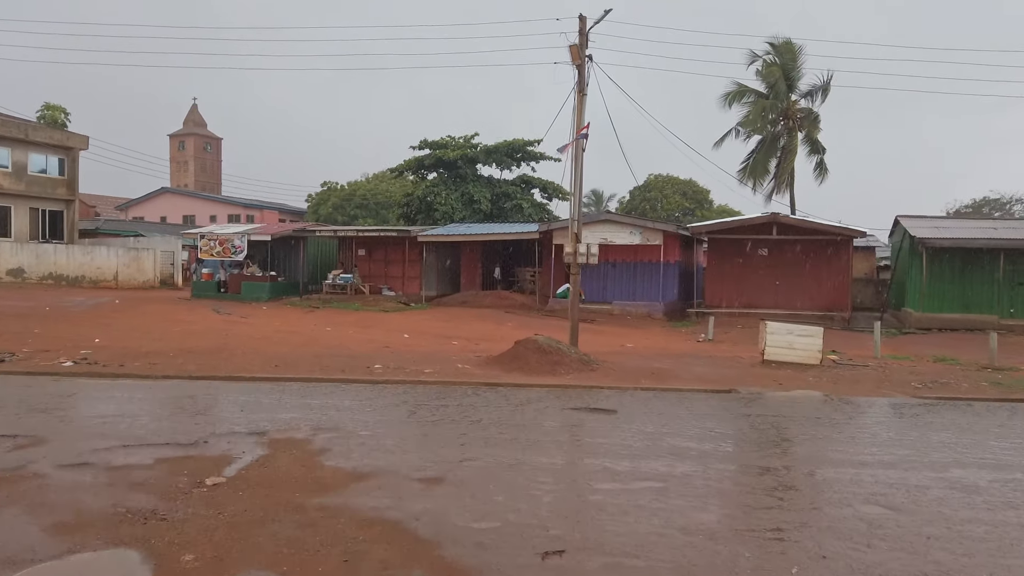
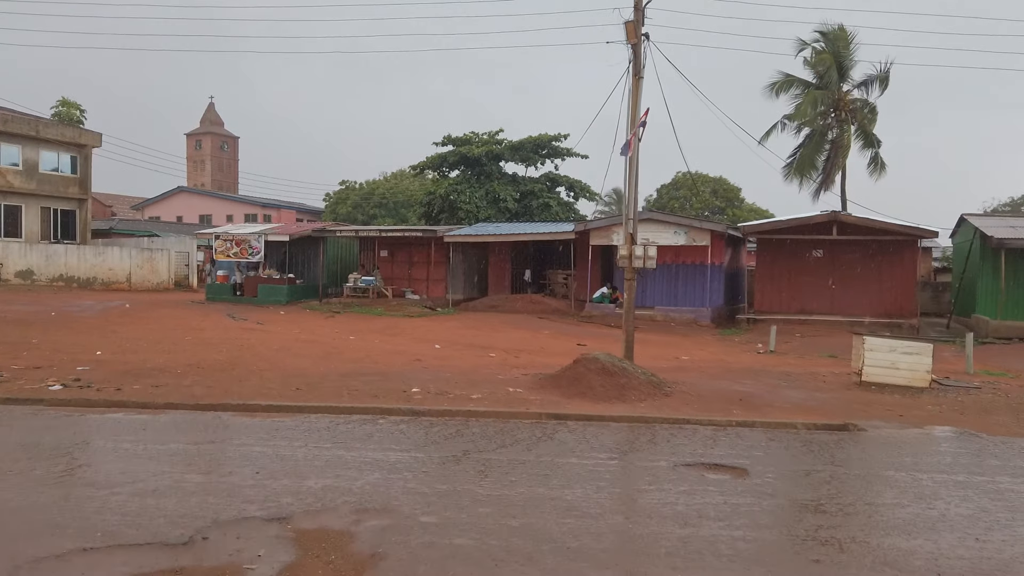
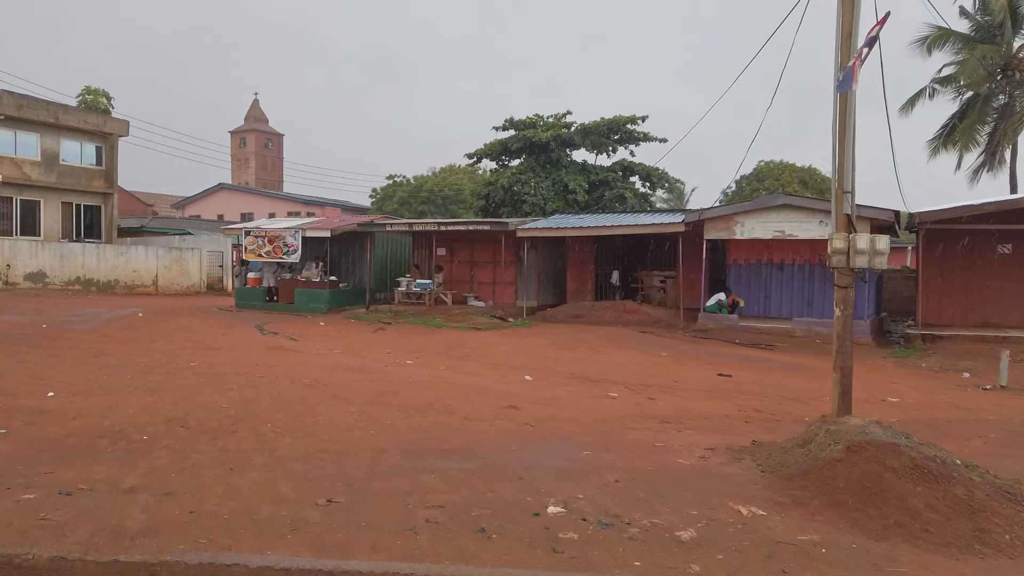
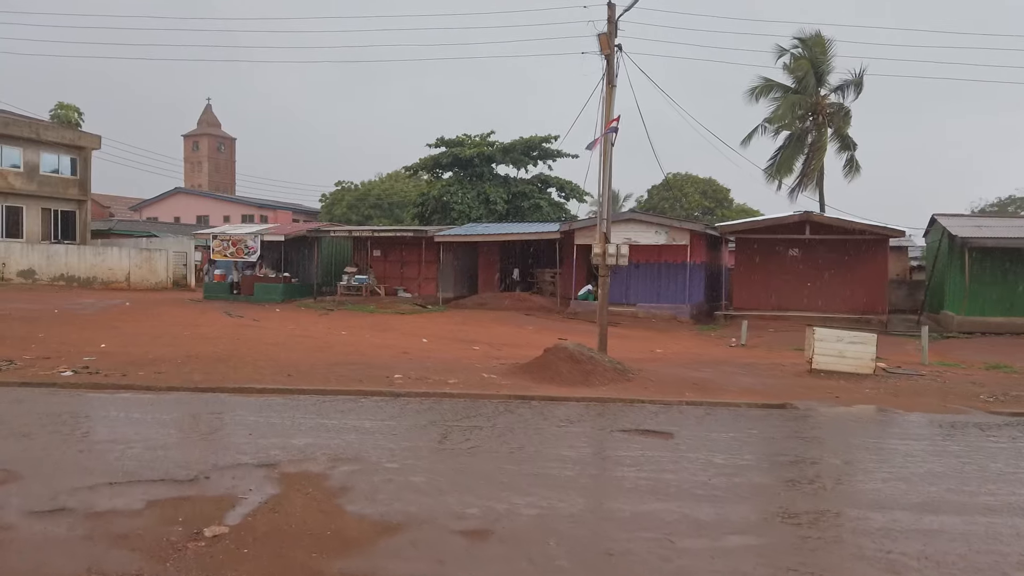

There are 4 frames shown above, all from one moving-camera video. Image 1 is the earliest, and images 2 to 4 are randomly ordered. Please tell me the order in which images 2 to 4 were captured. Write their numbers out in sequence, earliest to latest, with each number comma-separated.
4, 2, 3
